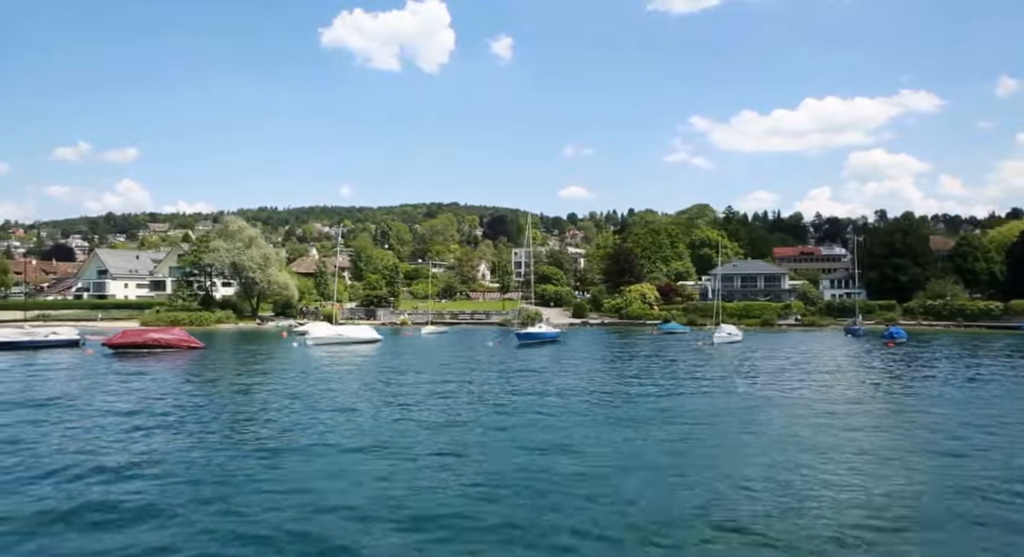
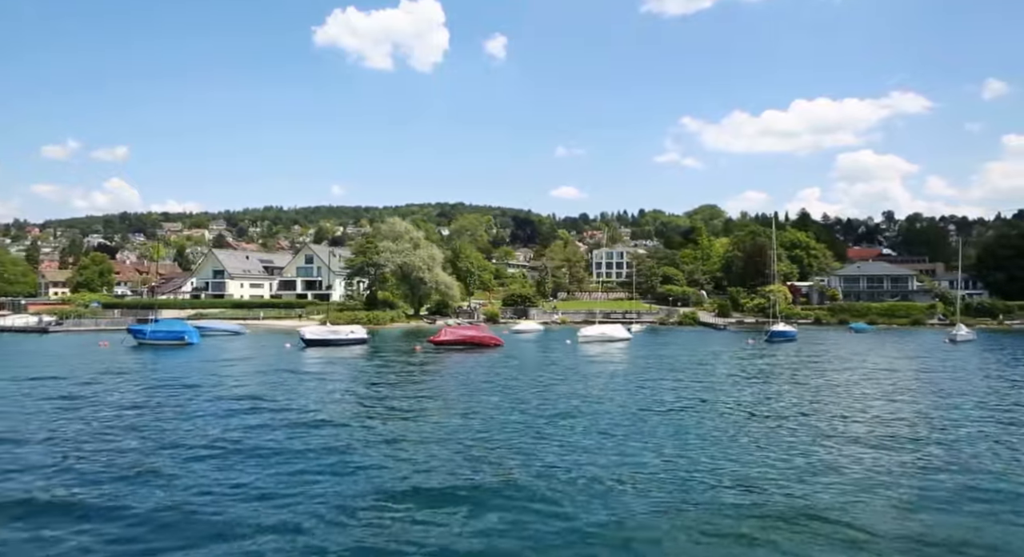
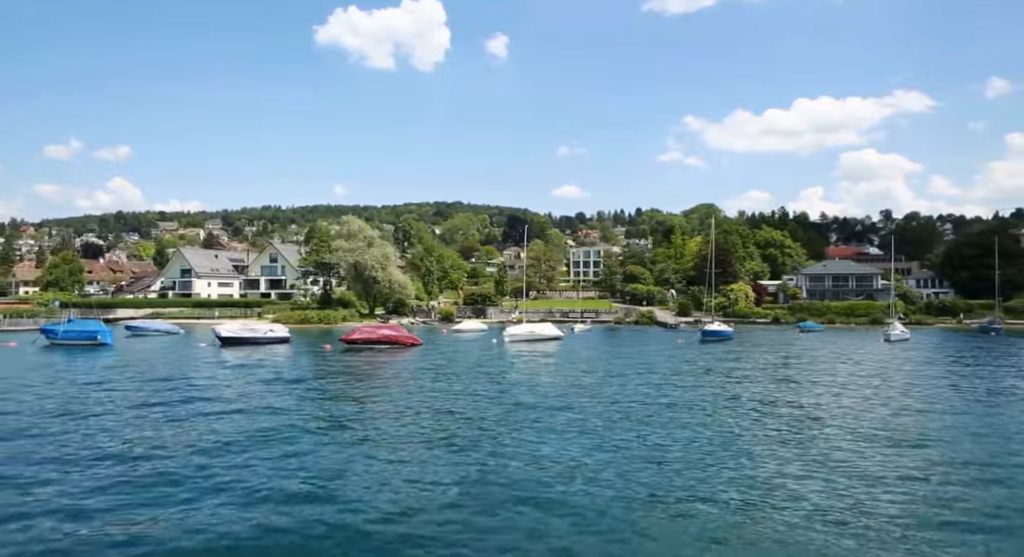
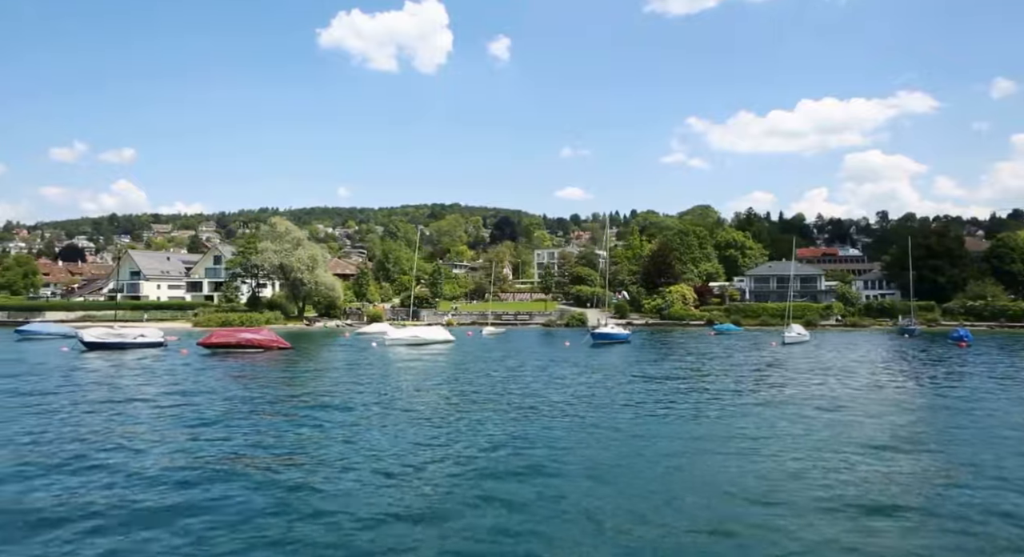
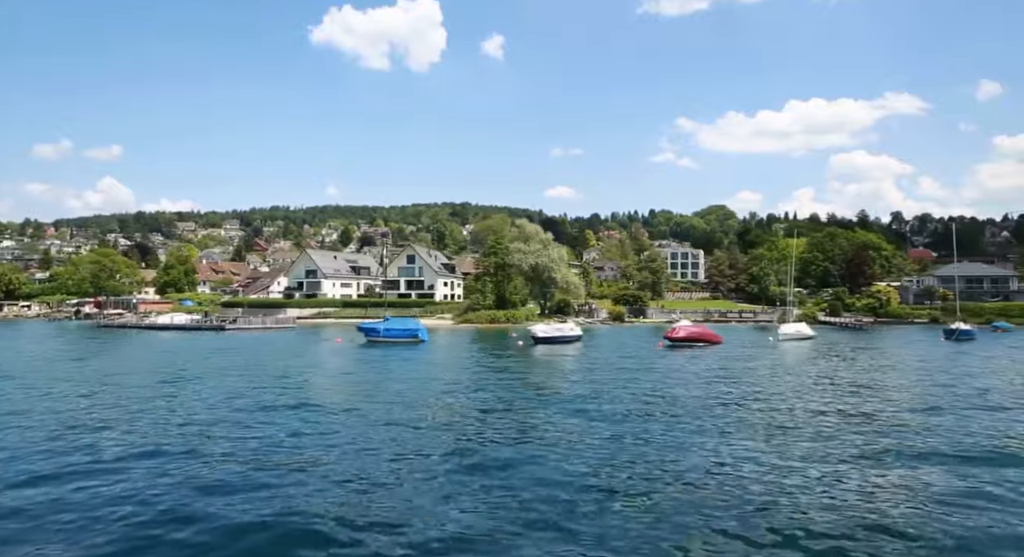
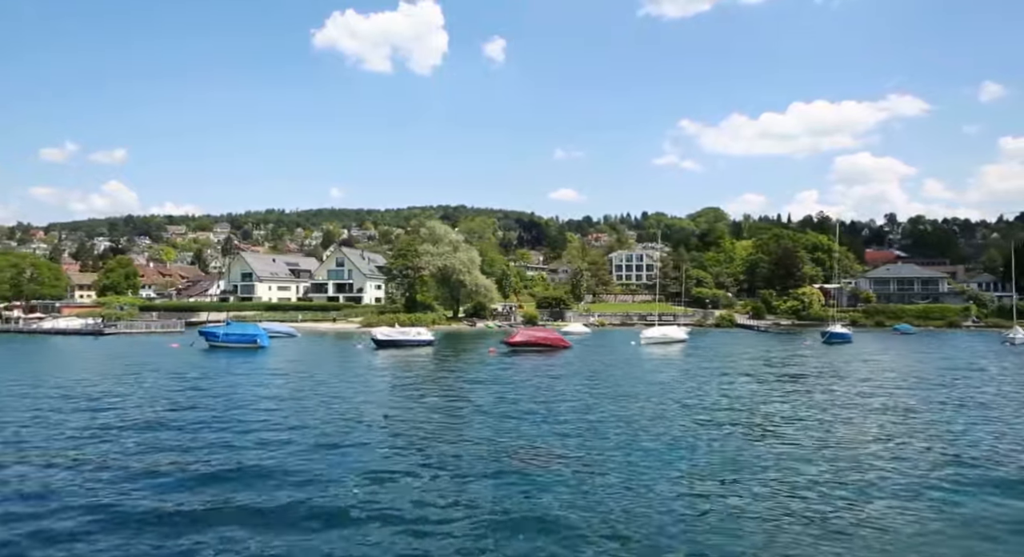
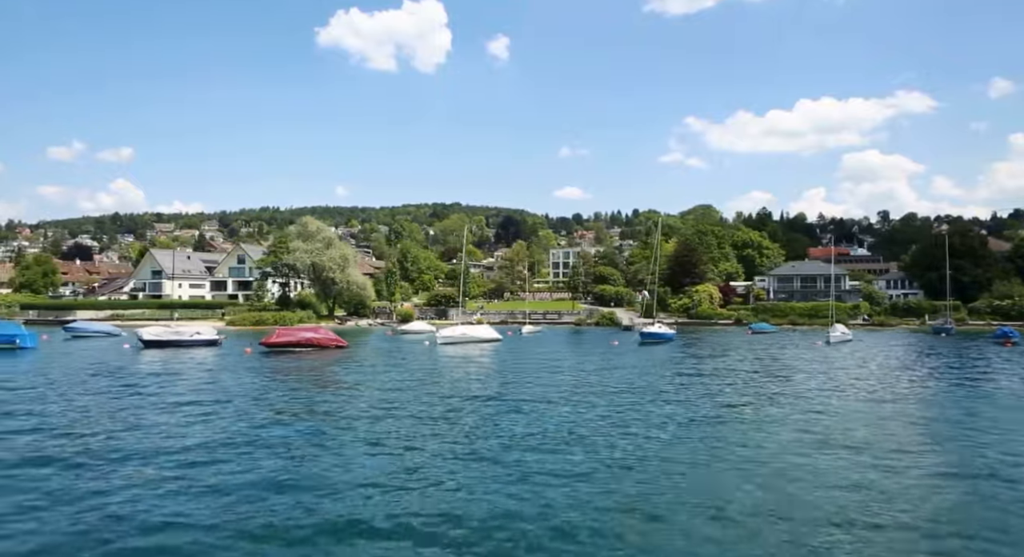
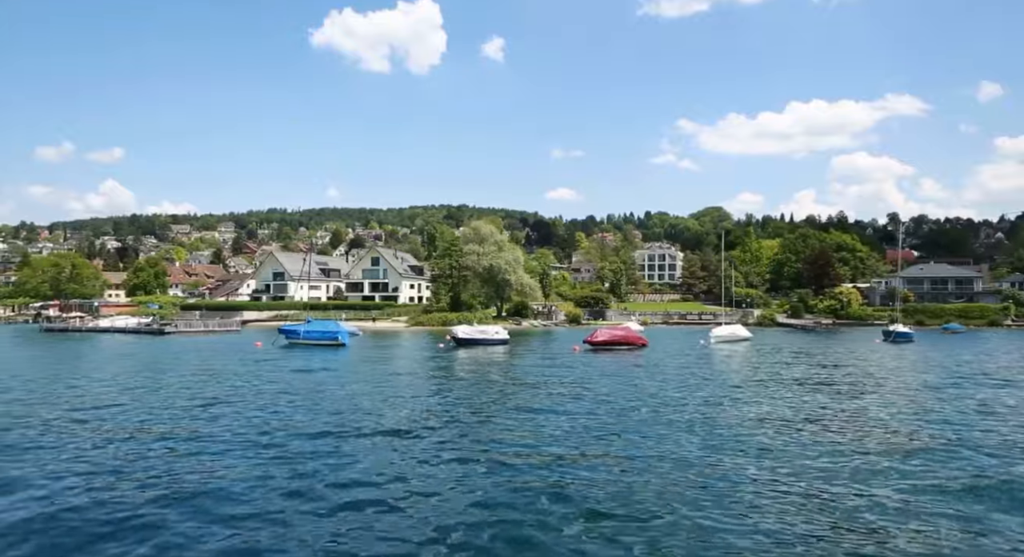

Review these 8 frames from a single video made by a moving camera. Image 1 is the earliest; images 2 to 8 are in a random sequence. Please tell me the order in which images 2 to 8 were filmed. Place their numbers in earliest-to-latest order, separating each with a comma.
4, 7, 3, 2, 6, 8, 5
